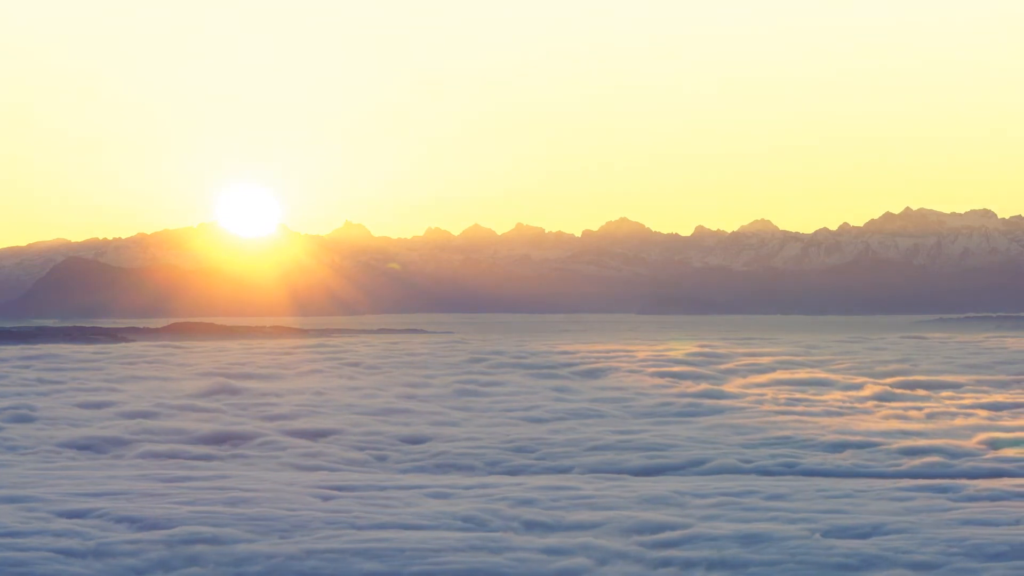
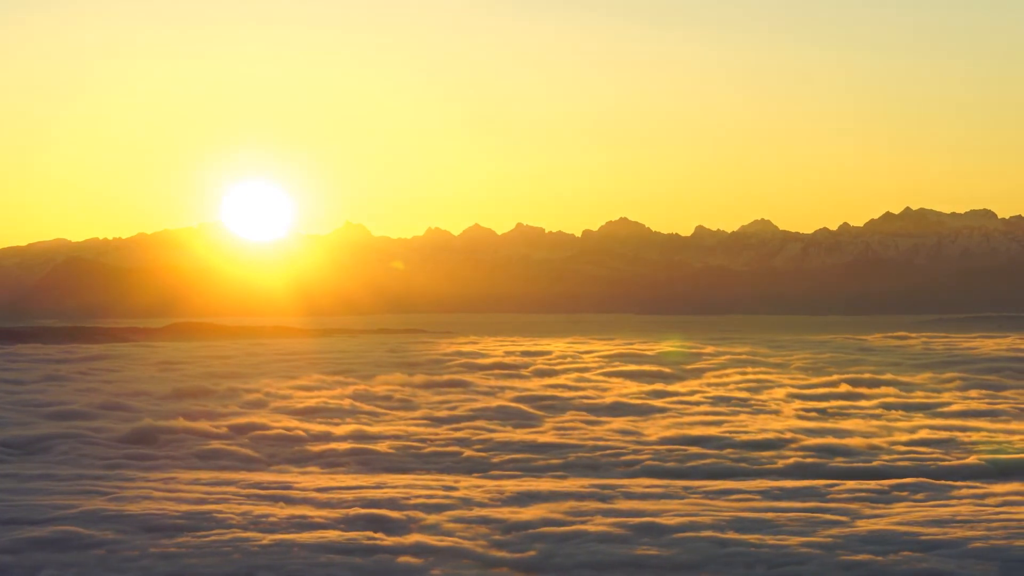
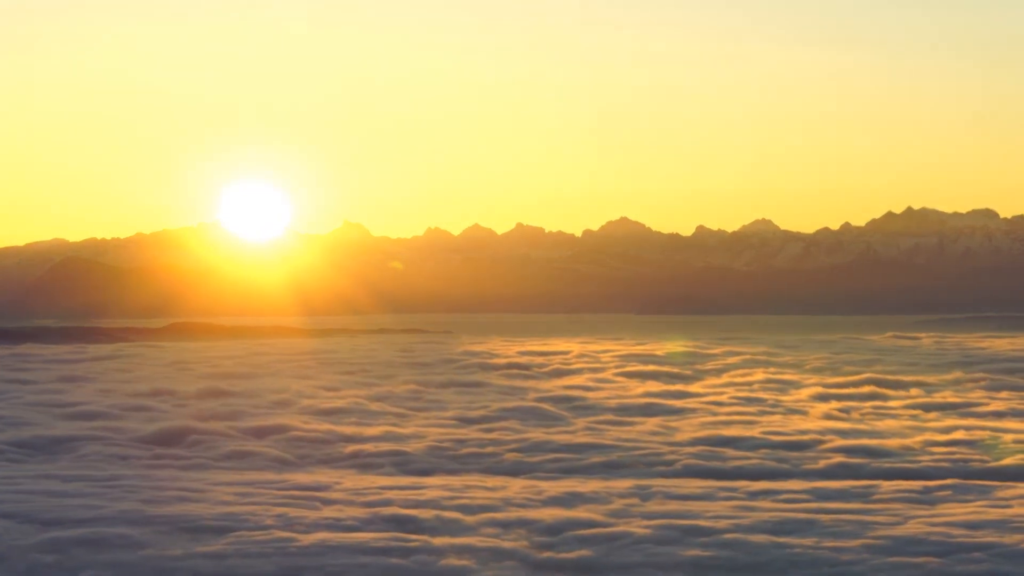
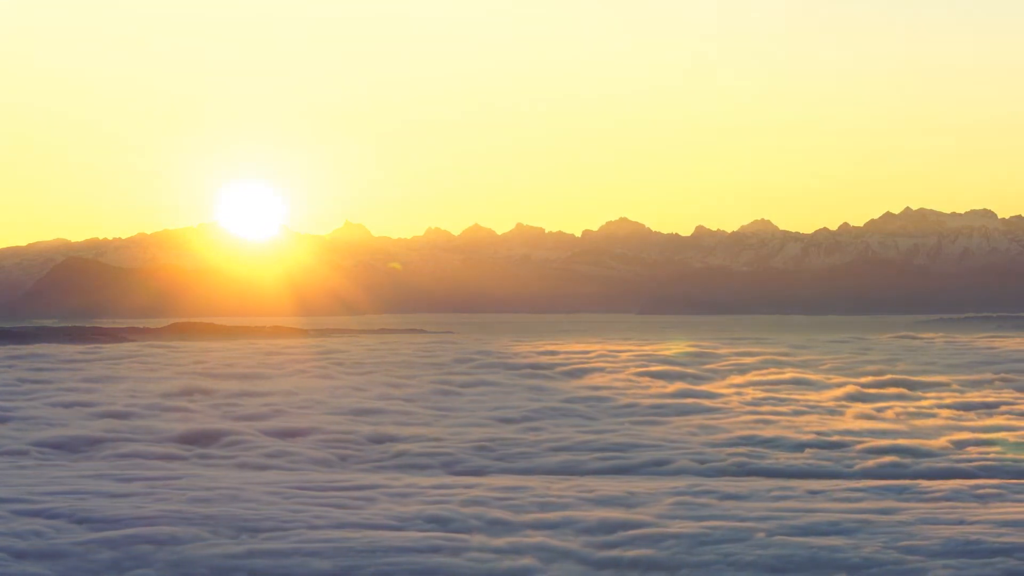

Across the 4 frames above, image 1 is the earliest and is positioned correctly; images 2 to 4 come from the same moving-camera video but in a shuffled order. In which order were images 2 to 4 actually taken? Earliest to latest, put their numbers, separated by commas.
4, 3, 2
